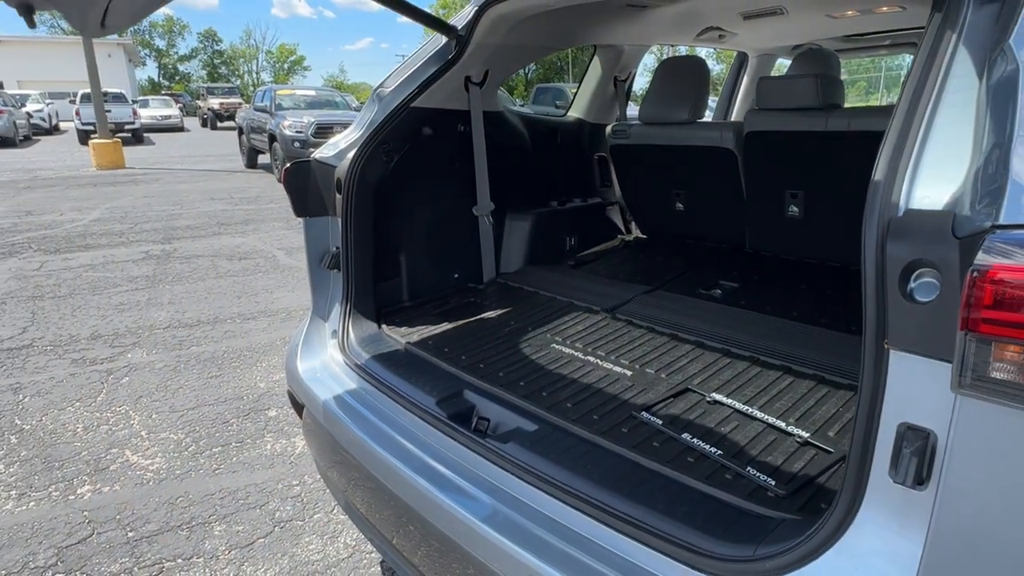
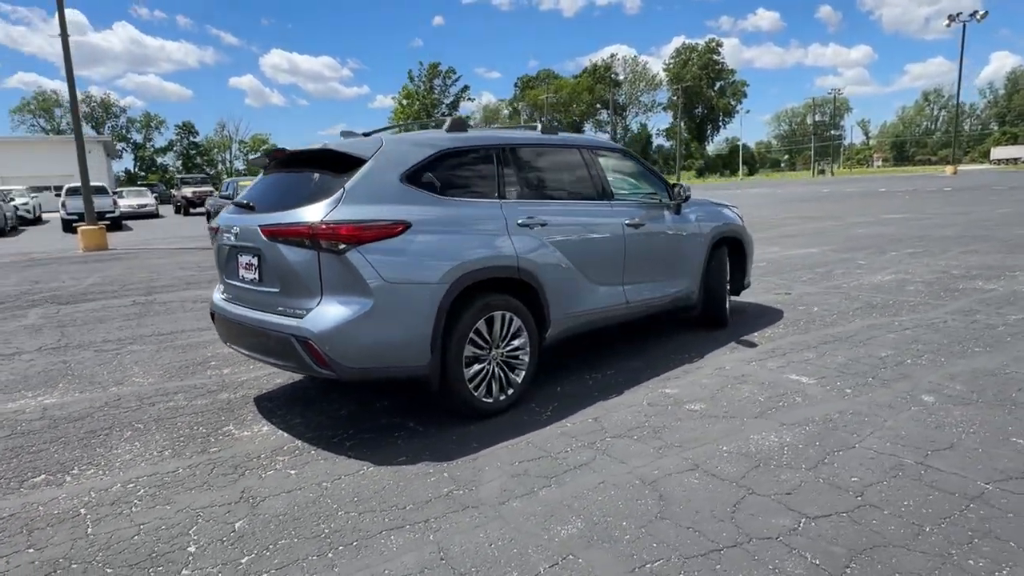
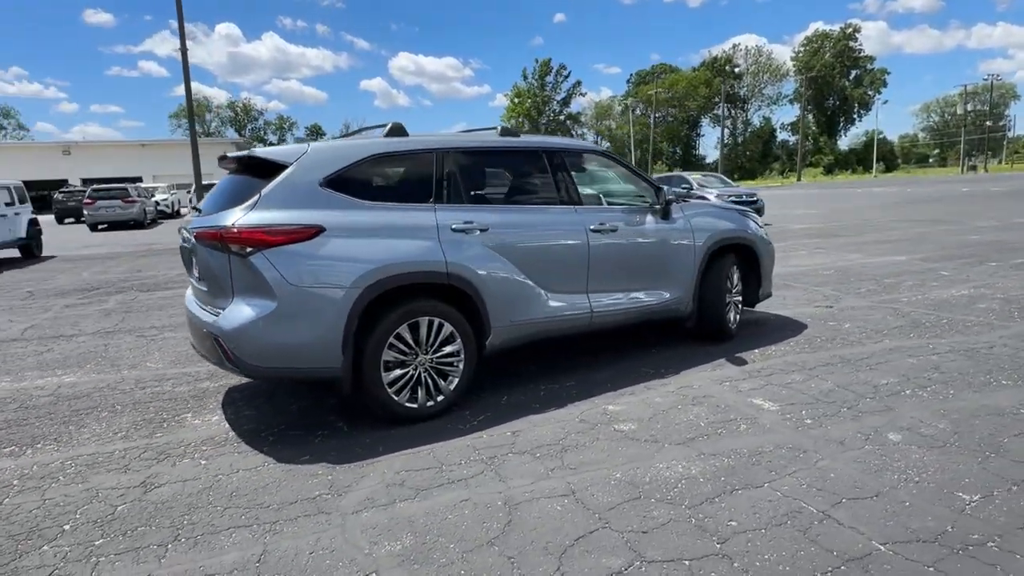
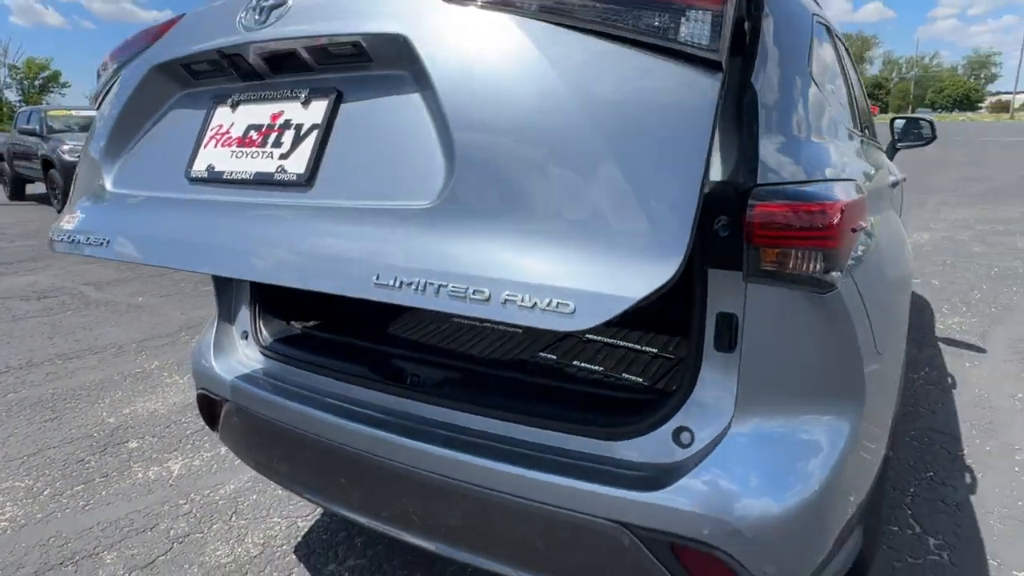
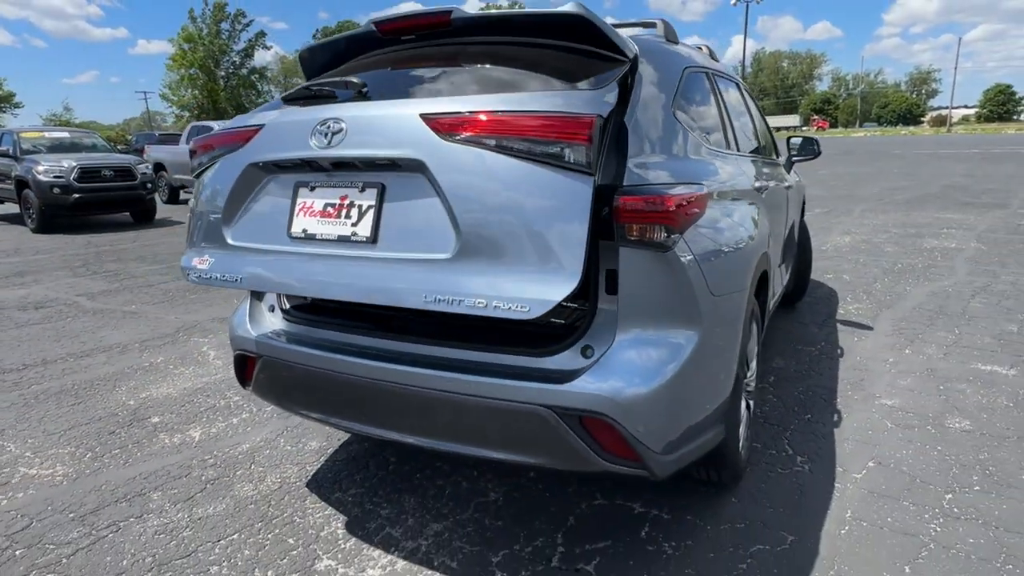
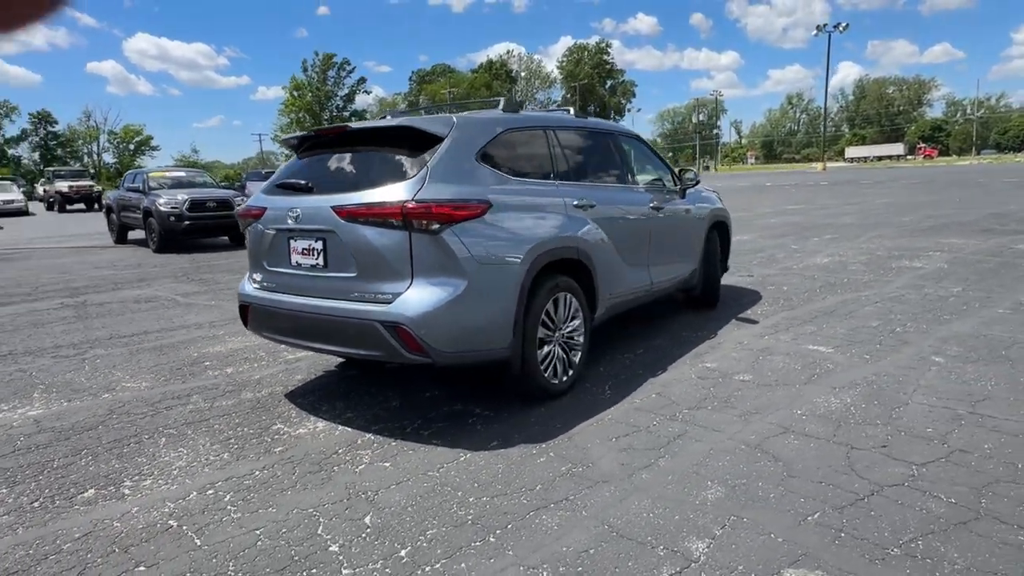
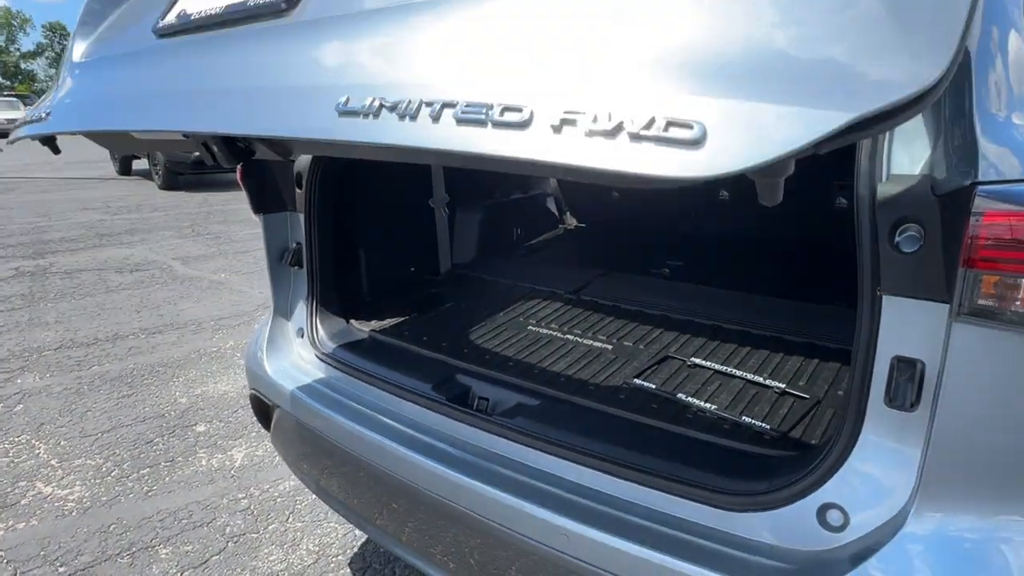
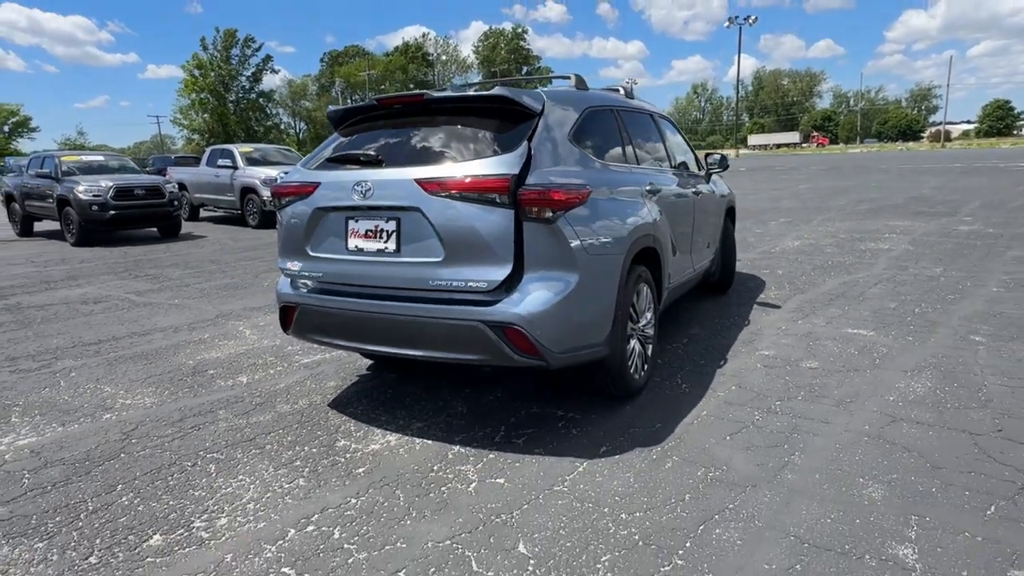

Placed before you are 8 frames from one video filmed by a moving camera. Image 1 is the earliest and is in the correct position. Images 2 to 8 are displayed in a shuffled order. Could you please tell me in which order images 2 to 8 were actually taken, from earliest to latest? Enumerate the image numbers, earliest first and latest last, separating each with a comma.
7, 4, 5, 8, 6, 2, 3
